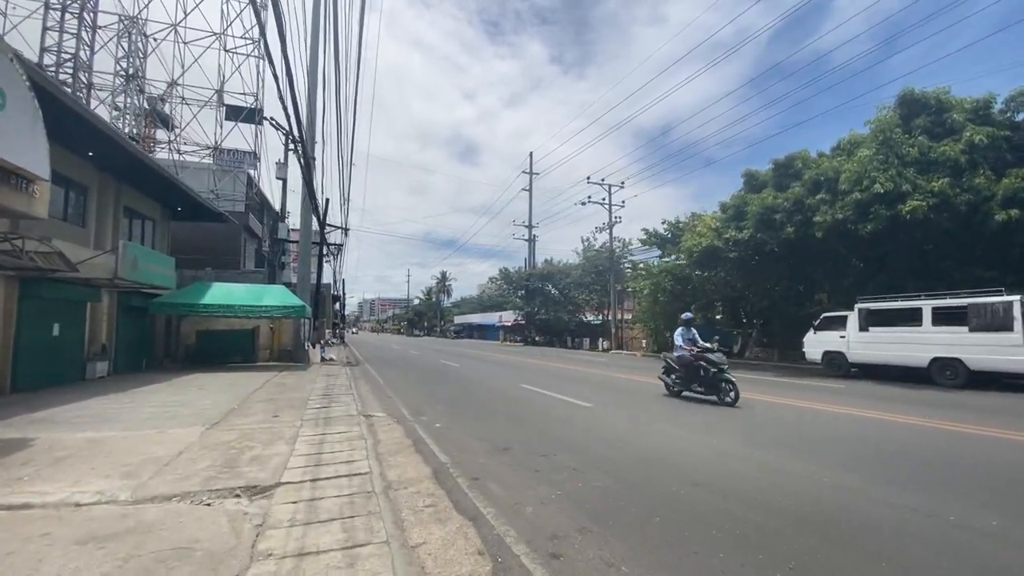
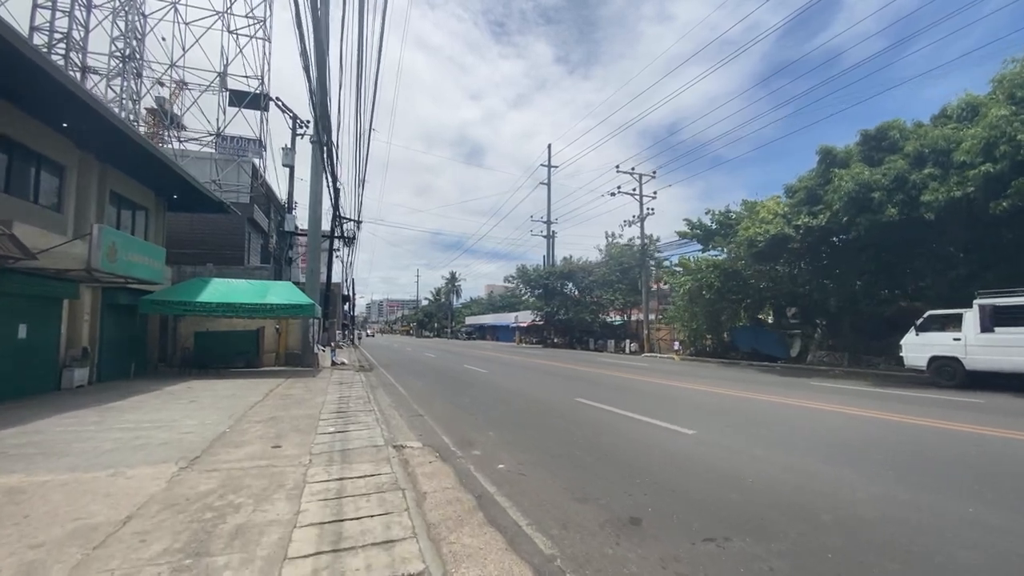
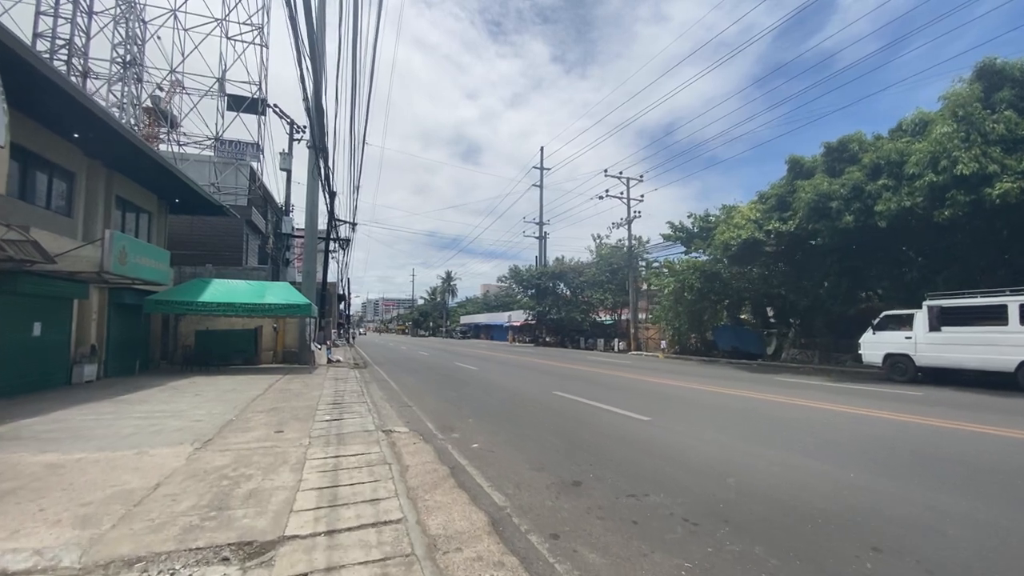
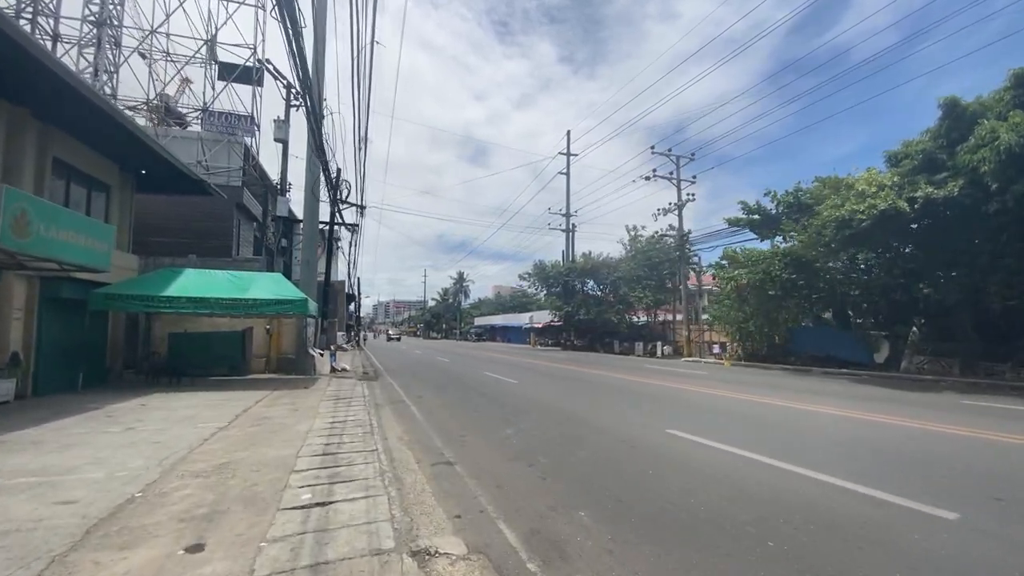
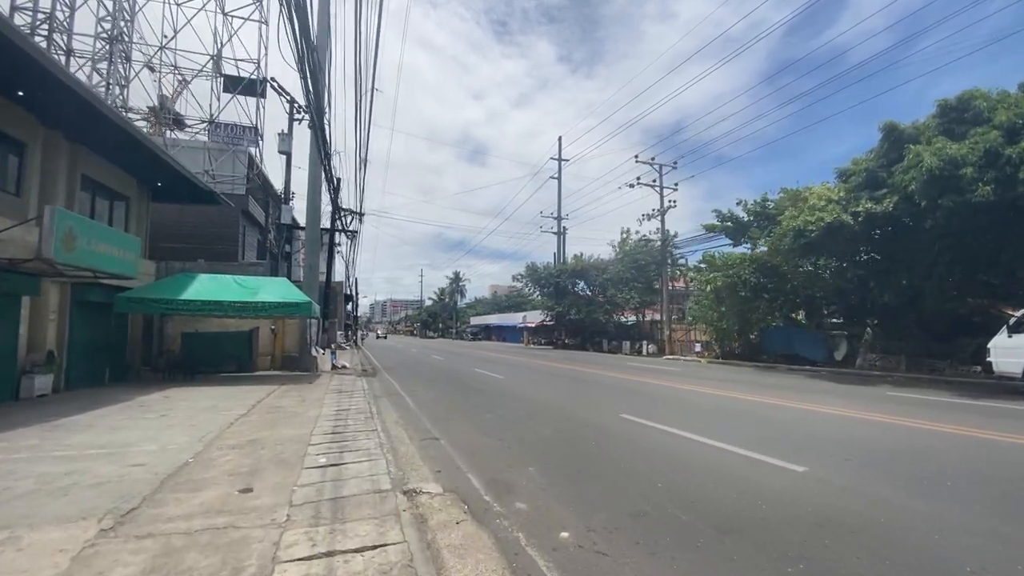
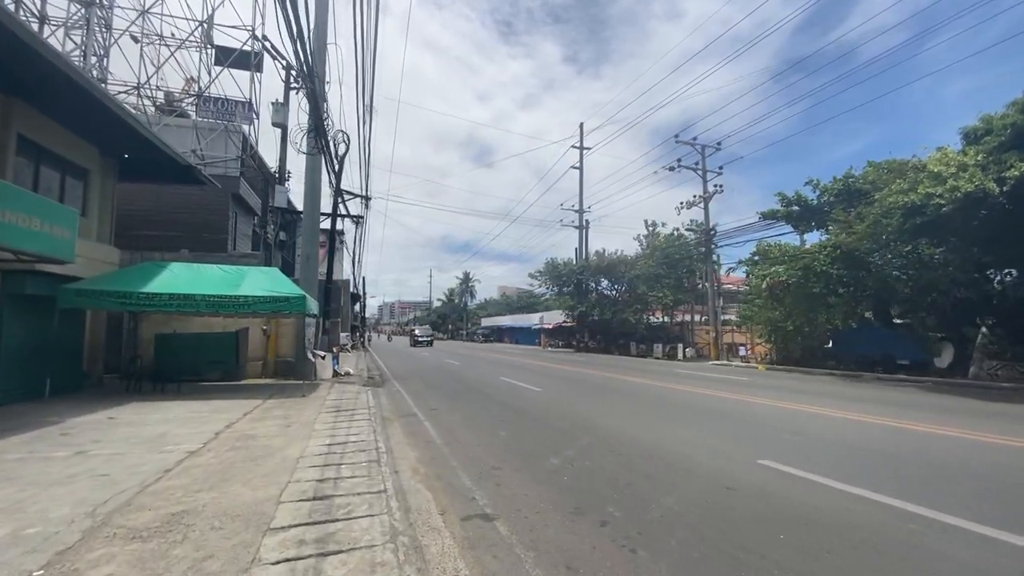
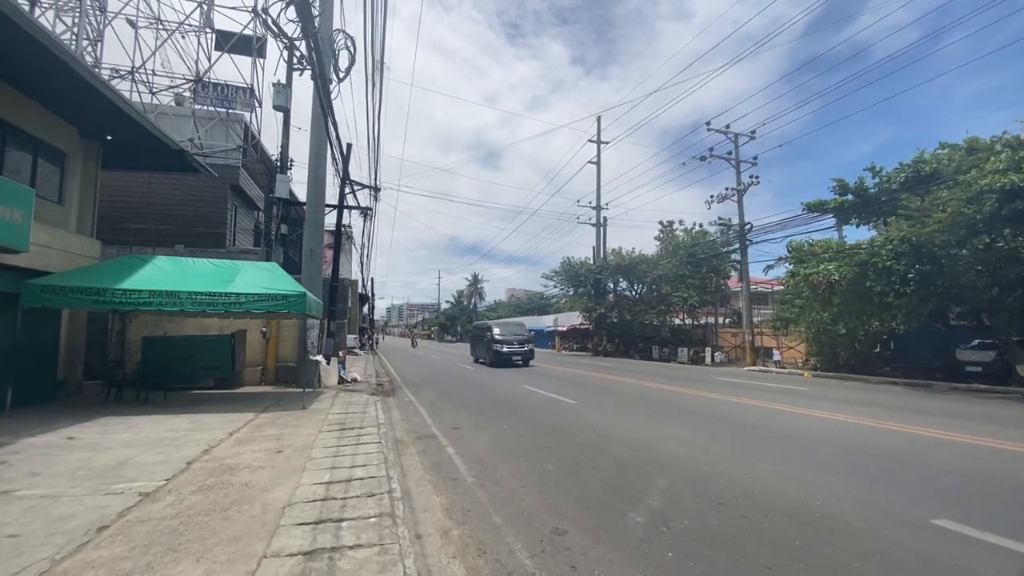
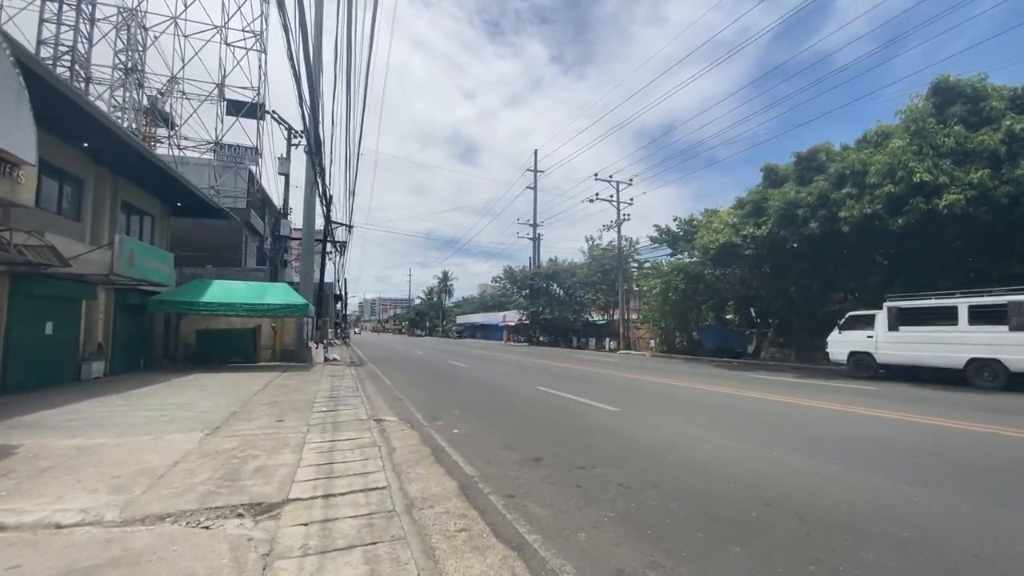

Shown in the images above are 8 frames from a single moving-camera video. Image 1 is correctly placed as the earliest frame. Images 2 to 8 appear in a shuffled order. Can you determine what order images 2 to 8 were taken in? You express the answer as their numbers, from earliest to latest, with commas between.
8, 3, 2, 5, 4, 6, 7
